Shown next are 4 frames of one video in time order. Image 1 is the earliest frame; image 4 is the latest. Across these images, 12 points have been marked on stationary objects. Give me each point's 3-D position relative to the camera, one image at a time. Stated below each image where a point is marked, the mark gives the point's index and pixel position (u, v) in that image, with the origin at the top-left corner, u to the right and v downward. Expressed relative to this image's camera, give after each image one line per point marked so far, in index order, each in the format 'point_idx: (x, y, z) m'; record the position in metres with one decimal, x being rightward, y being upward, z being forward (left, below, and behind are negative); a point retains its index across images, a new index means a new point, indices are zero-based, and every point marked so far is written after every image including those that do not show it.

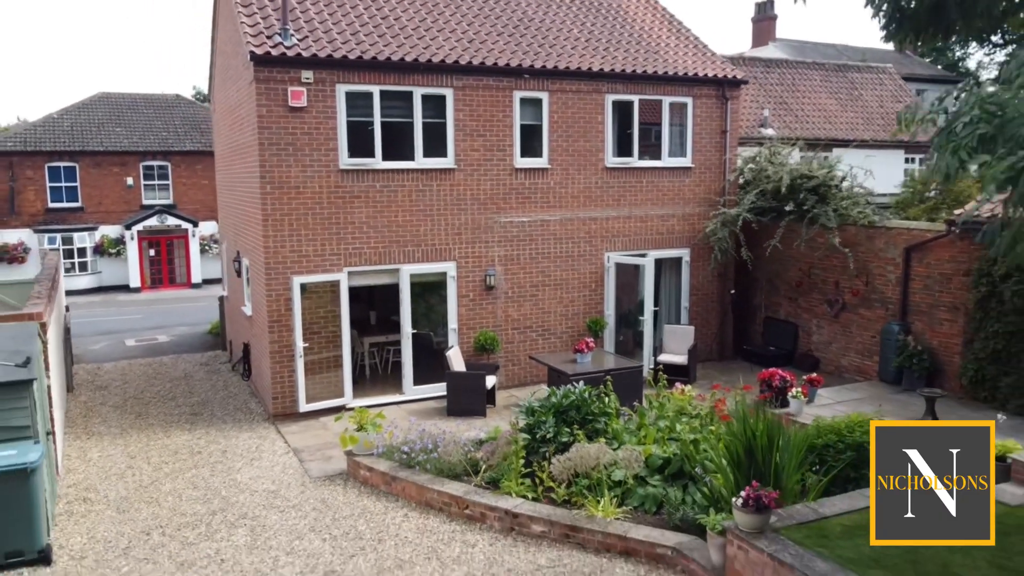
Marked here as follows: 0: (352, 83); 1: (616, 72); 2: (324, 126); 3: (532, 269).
0: (-1.2, +1.5, +11.2) m
1: (+0.9, +1.9, +12.8) m
2: (-1.4, +1.2, +11.2) m
3: (+0.2, +0.2, +12.8) m
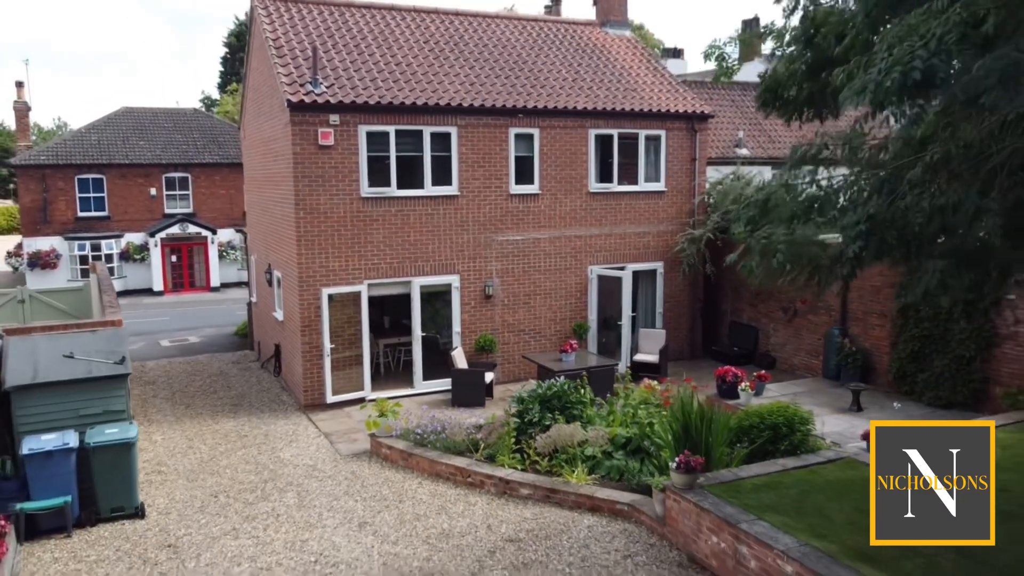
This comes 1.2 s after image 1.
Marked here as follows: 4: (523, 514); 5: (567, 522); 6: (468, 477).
0: (-1.2, +1.5, +13.2) m
1: (+0.8, +1.8, +14.8) m
2: (-1.4, +1.1, +13.2) m
3: (+0.1, +0.1, +14.8) m
4: (+0.1, -1.3, +8.9) m
5: (+0.3, -1.4, +8.7) m
6: (-0.3, -1.2, +9.8) m
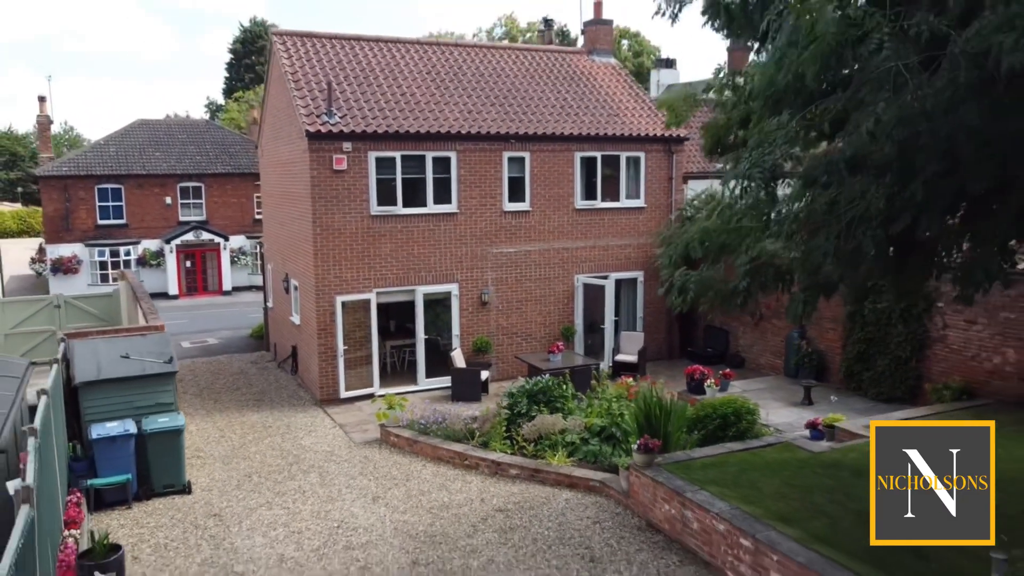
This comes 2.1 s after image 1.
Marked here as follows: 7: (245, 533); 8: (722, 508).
0: (-1.3, +1.4, +14.9) m
1: (+0.8, +1.7, +16.5) m
2: (-1.5, +1.0, +14.8) m
3: (+0.1, 0.0, +16.5) m
4: (0.0, -1.4, +10.6) m
5: (+0.2, -1.4, +10.3) m
6: (-0.4, -1.3, +11.5) m
7: (-1.7, -1.6, +9.6) m
8: (+1.2, -1.2, +8.4) m
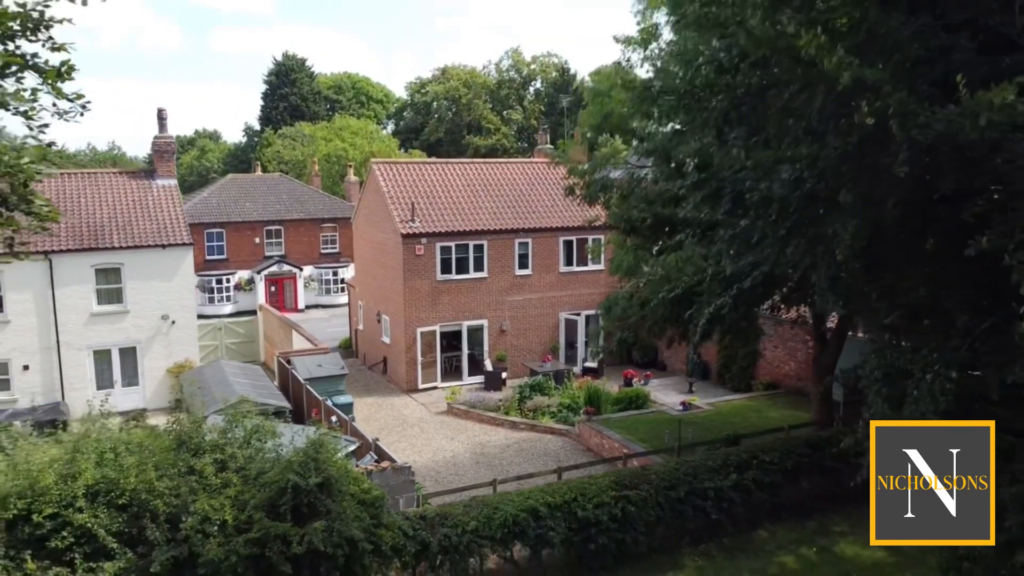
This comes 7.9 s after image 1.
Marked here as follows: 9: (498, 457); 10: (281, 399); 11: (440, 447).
0: (-1.2, +0.8, +25.0) m
1: (+0.9, +1.1, +26.7) m
2: (-1.4, +0.4, +25.0) m
3: (+0.2, -0.6, +26.6) m
4: (+0.1, -2.0, +20.7) m
5: (+0.4, -2.0, +20.5) m
6: (-0.2, -1.9, +21.6) m
7: (-1.6, -2.2, +19.7) m
8: (+1.3, -1.8, +18.6) m
9: (-0.2, -2.2, +19.1) m
10: (-2.9, -1.4, +19.0) m
11: (-1.0, -2.1, +20.0) m
